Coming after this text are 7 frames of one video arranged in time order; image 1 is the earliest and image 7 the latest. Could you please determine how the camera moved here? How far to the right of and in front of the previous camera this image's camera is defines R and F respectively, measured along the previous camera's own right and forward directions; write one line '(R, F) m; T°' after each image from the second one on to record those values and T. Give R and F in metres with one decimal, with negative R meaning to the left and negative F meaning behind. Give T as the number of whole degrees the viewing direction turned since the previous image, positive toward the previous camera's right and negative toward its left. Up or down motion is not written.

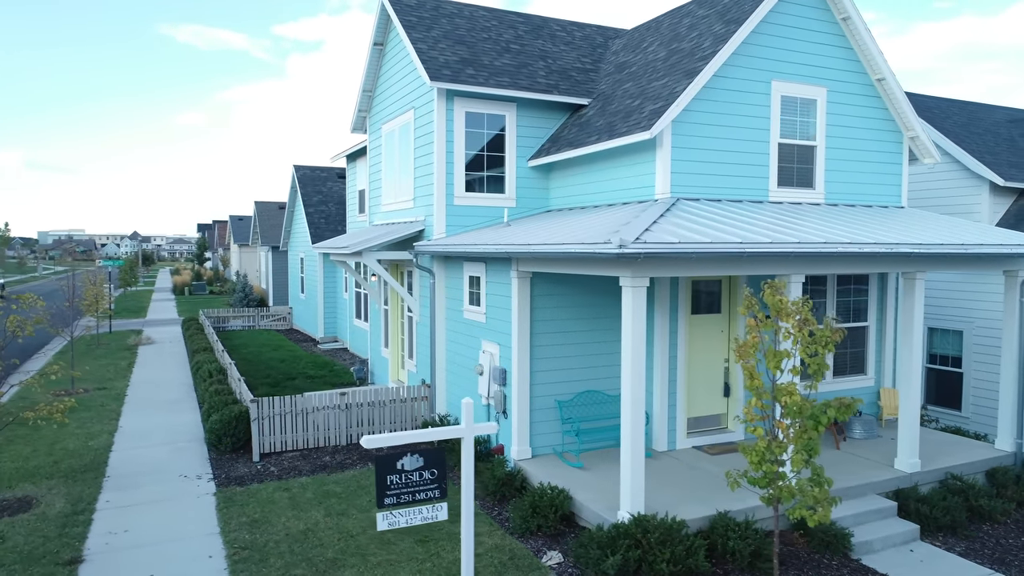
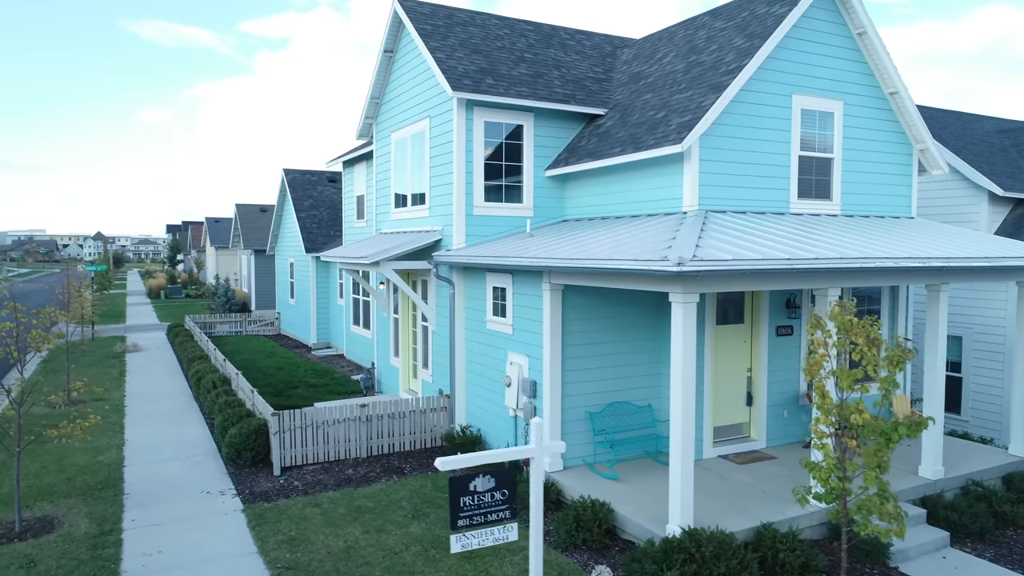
(-0.8, 0.0) m; +2°
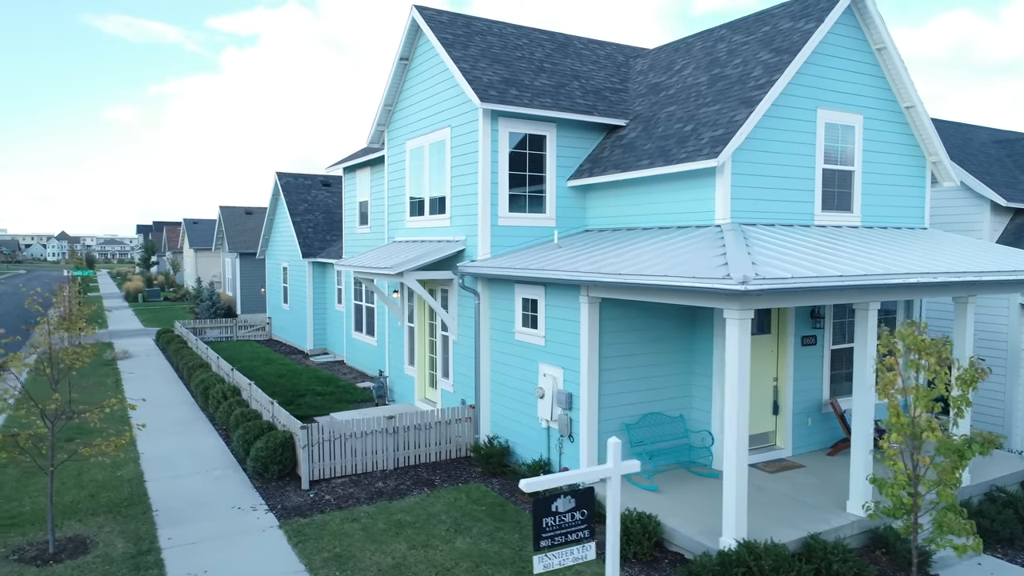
(-0.8, 0.0) m; +2°
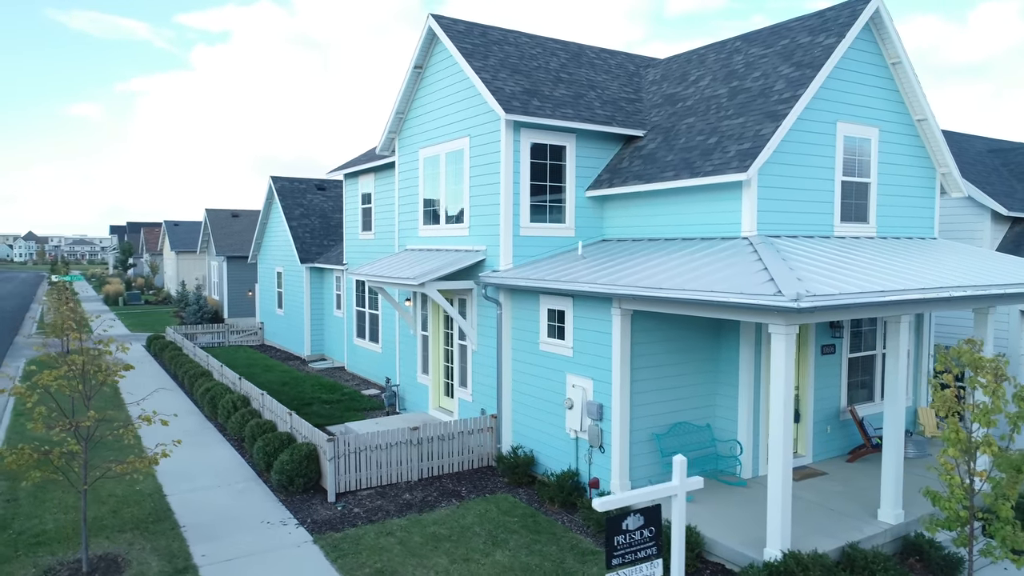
(-0.7, 0.0) m; +2°
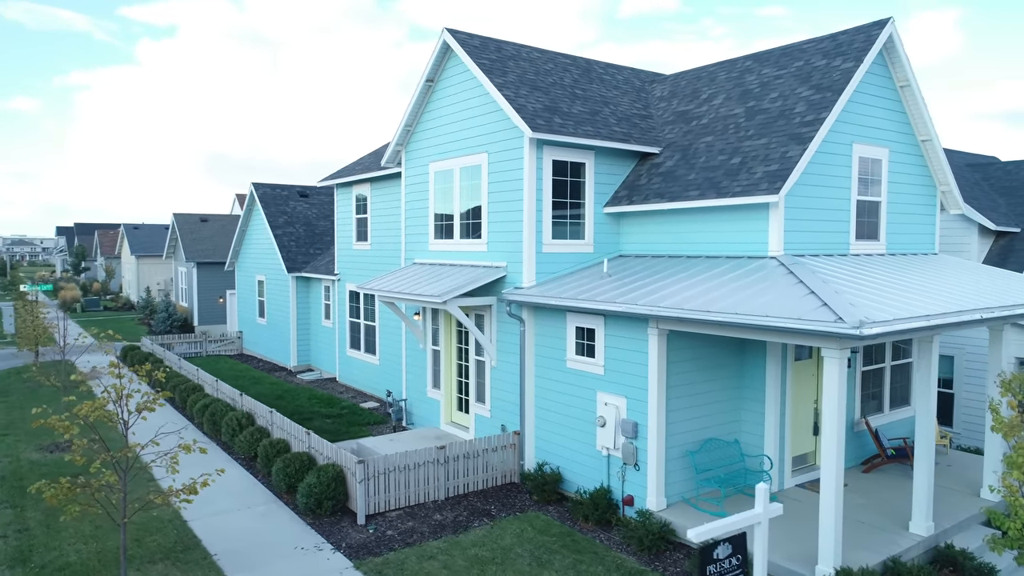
(-1.1, 0.0) m; +3°
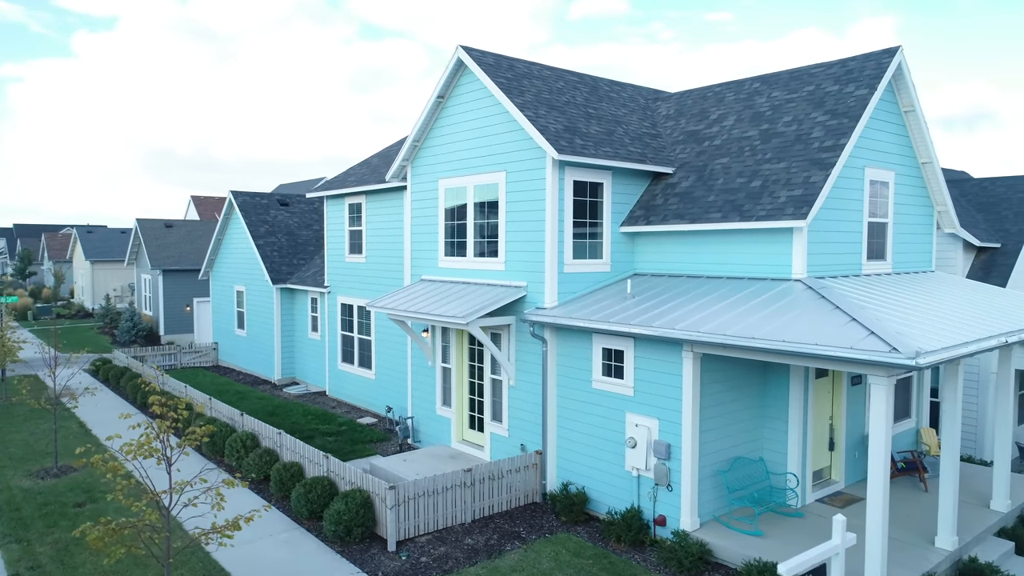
(-1.1, 0.0) m; +4°
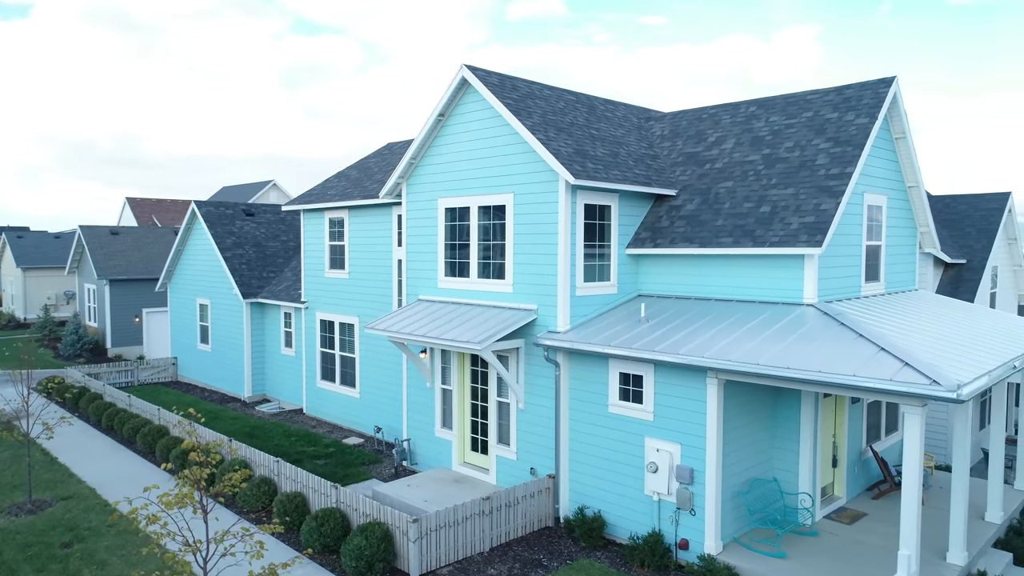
(-1.2, +0.1) m; +5°
